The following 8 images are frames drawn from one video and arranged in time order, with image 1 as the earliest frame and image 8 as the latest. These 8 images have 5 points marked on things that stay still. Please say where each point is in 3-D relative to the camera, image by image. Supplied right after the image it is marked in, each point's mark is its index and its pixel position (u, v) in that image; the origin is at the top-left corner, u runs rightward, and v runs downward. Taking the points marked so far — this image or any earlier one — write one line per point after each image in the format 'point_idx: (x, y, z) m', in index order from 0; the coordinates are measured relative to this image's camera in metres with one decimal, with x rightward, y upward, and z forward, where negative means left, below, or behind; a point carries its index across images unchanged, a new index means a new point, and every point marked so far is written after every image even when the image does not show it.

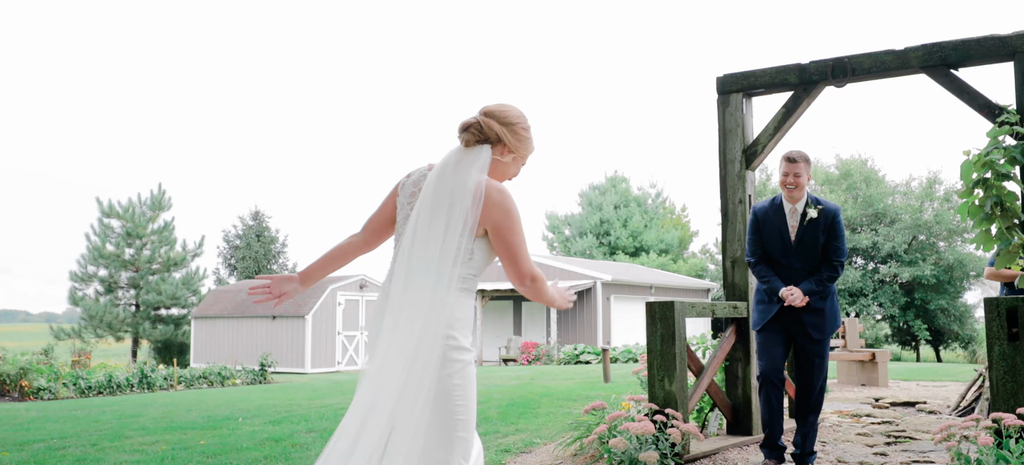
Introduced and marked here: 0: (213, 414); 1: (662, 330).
0: (-2.7, -1.6, +7.9) m
1: (+0.6, -0.4, +3.7) m
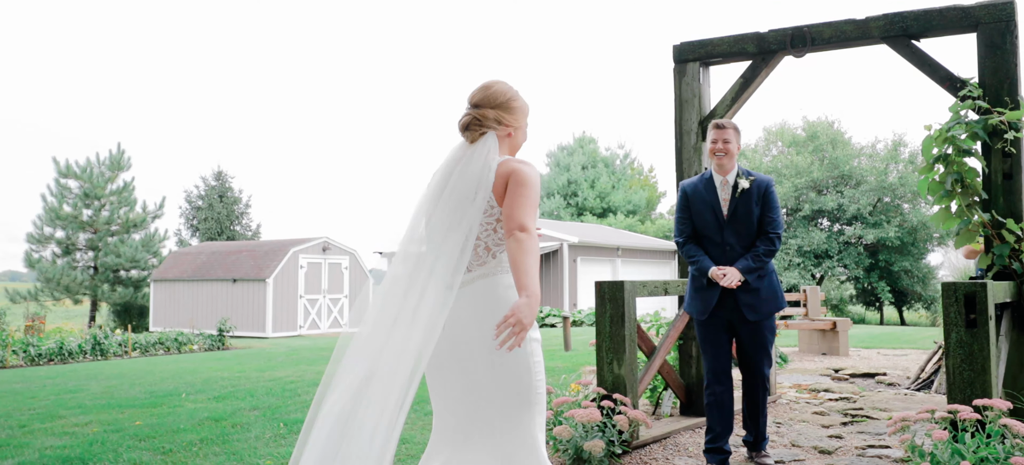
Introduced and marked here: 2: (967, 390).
0: (-3.1, -1.4, +7.7) m
1: (+0.4, -0.3, +3.5) m
2: (+1.4, -0.5, +2.7) m
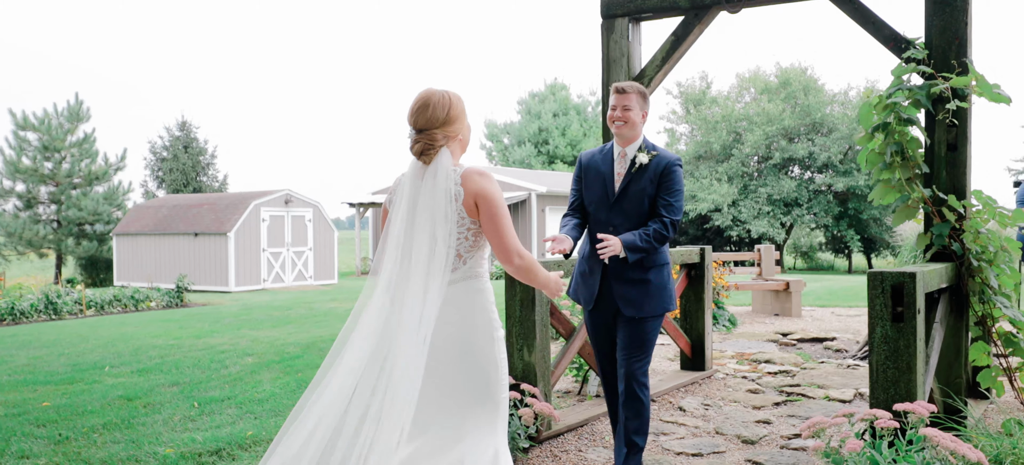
0: (-3.6, -1.1, +7.3) m
1: (0.0, -0.2, +3.2) m
2: (+1.0, -0.4, +2.5) m
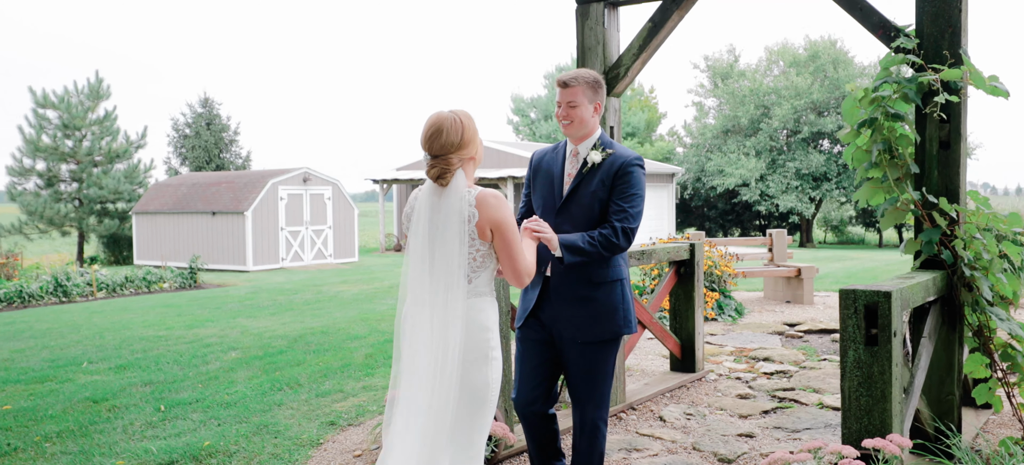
0: (-3.6, -1.0, +7.2) m
1: (-0.1, -0.2, +3.0) m
2: (+0.9, -0.5, +2.2) m
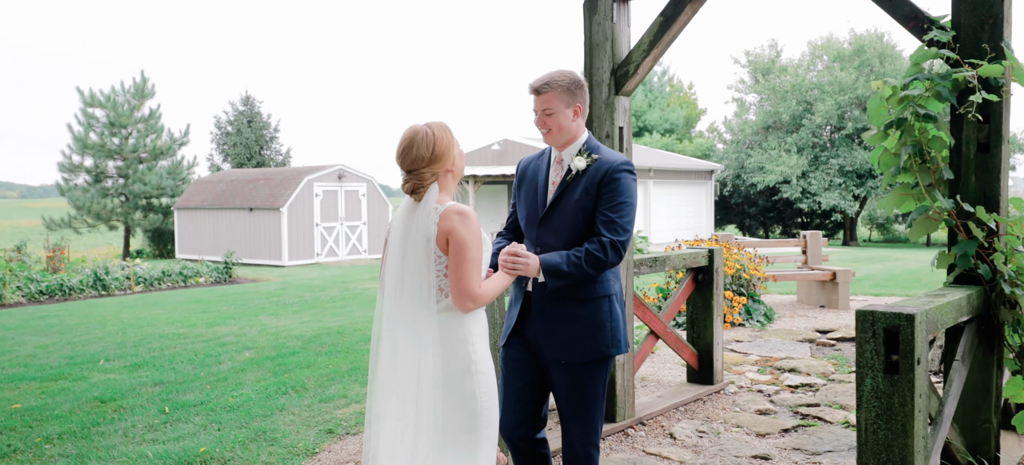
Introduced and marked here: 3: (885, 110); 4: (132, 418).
0: (-3.5, -1.0, +7.1) m
1: (-0.1, -0.3, +2.8) m
2: (+0.8, -0.5, +2.0) m
3: (+1.1, +0.4, +2.7) m
4: (-1.9, -0.9, +4.6) m
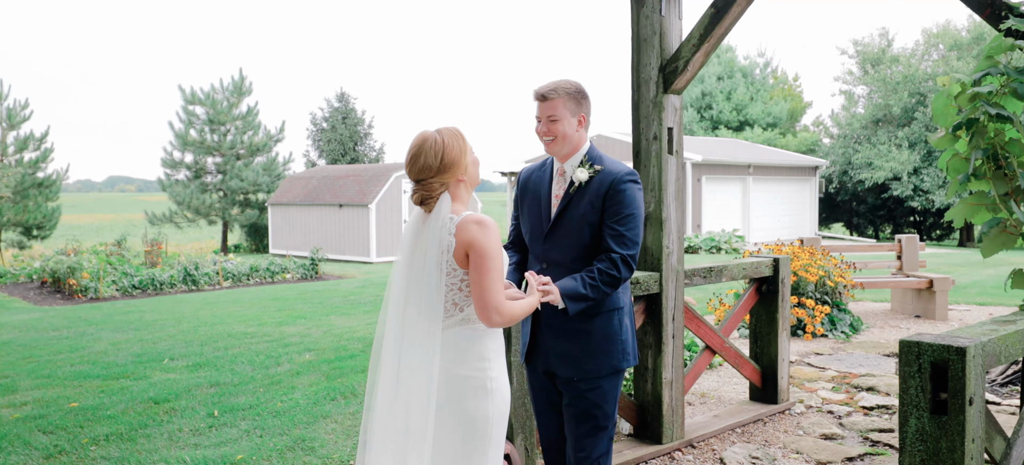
0: (-3.0, -1.0, +7.3) m
1: (0.0, -0.3, +2.7) m
2: (+0.8, -0.5, +1.7) m
3: (+1.2, +0.3, +2.4) m
4: (-1.7, -1.0, +4.6) m
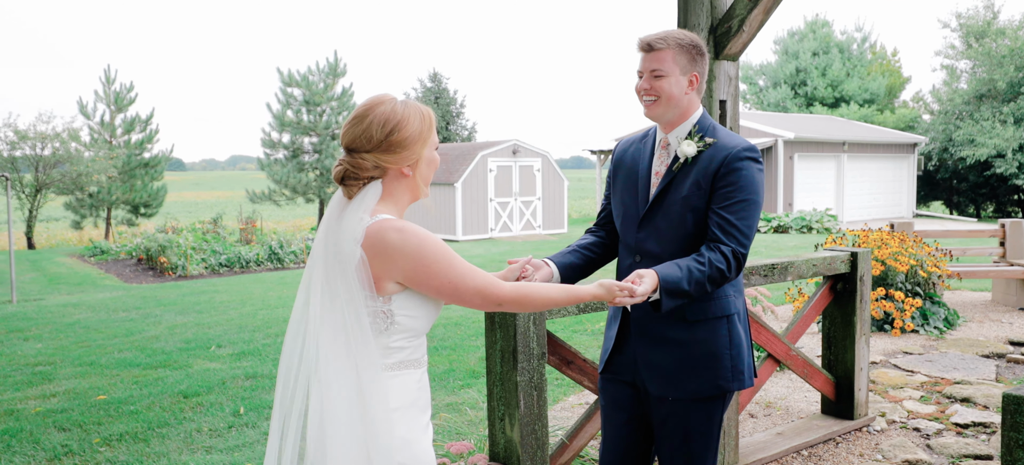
0: (-2.5, -0.8, +7.1) m
1: (0.0, -0.3, +2.2) m
2: (+0.7, -0.5, +1.2) m
3: (+1.2, +0.3, +1.9) m
4: (-1.5, -0.9, +4.3) m
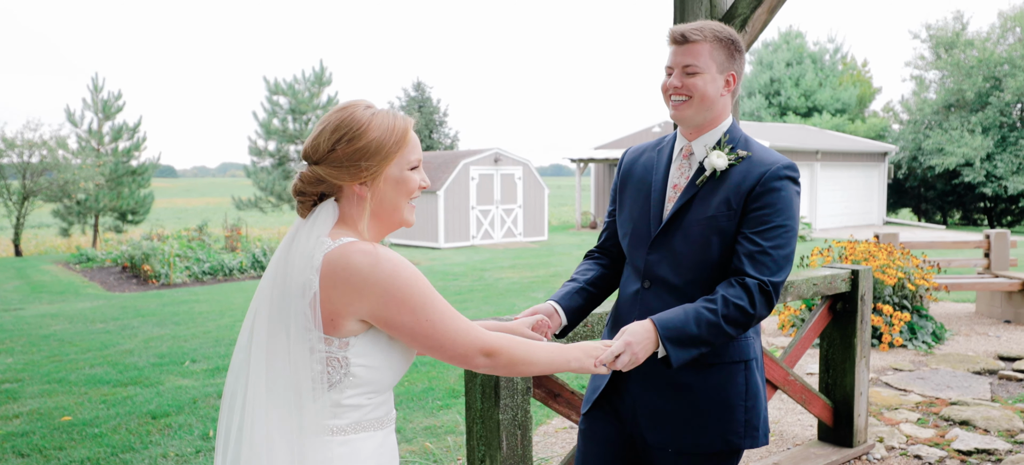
0: (-2.6, -0.9, +6.9) m
1: (-0.1, -0.3, +2.1) m
2: (+0.7, -0.6, +1.1) m
3: (+1.2, +0.3, +1.7) m
4: (-1.6, -1.0, +4.1) m
